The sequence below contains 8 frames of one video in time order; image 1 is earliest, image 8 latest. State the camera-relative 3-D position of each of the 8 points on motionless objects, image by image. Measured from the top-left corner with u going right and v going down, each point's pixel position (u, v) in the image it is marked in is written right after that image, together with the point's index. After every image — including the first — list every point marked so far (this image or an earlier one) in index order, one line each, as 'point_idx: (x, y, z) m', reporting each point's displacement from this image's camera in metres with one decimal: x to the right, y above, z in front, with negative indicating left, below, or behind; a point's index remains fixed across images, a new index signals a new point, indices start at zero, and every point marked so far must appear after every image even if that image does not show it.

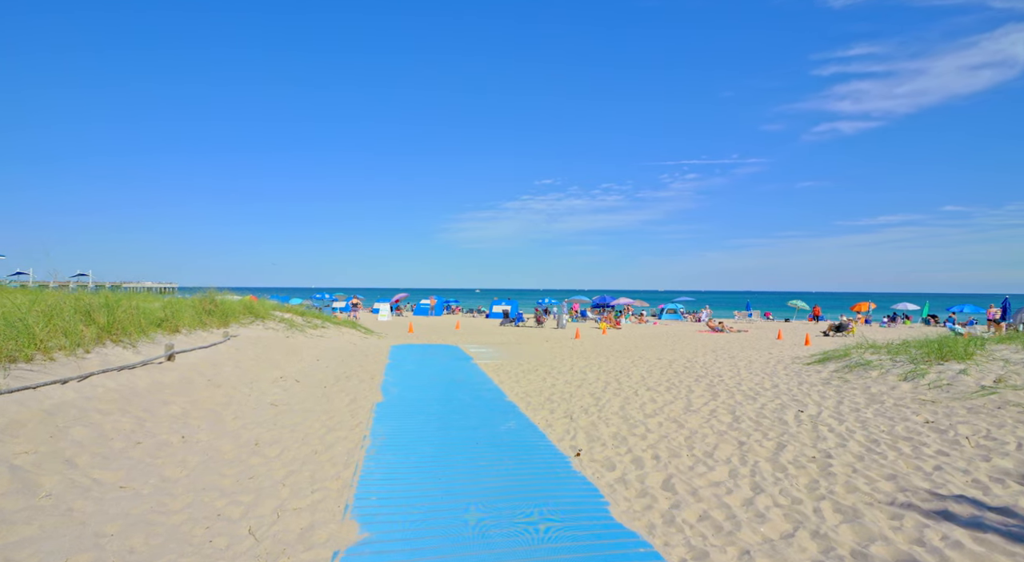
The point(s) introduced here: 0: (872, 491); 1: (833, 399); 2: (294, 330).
0: (+2.8, -1.6, +4.5) m
1: (+4.8, -1.8, +8.6) m
2: (-6.2, -1.4, +16.4) m
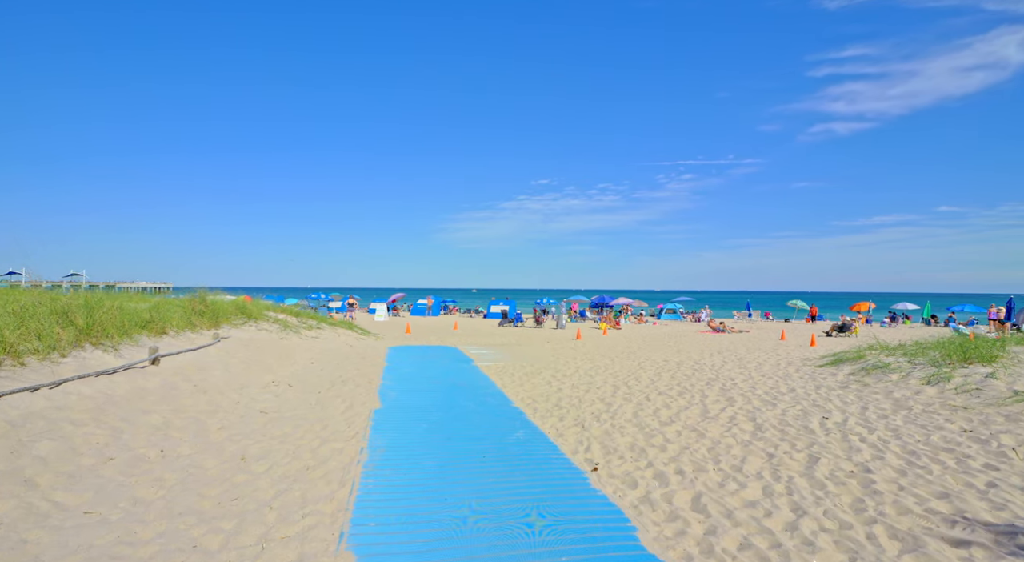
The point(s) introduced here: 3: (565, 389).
0: (+2.9, -1.6, +4.1) m
1: (+4.9, -1.7, +8.2) m
2: (-6.2, -1.4, +15.9) m
3: (+0.9, -1.8, +9.3) m
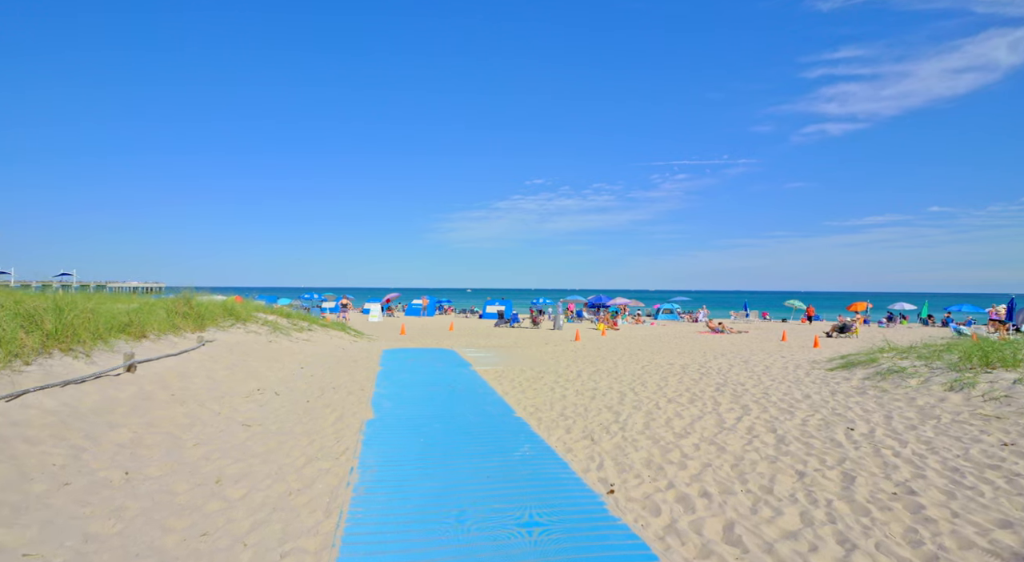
0: (+3.0, -1.7, +3.6) m
1: (+4.9, -1.8, +7.7) m
2: (-6.2, -1.4, +15.3) m
3: (+0.9, -1.8, +8.8) m
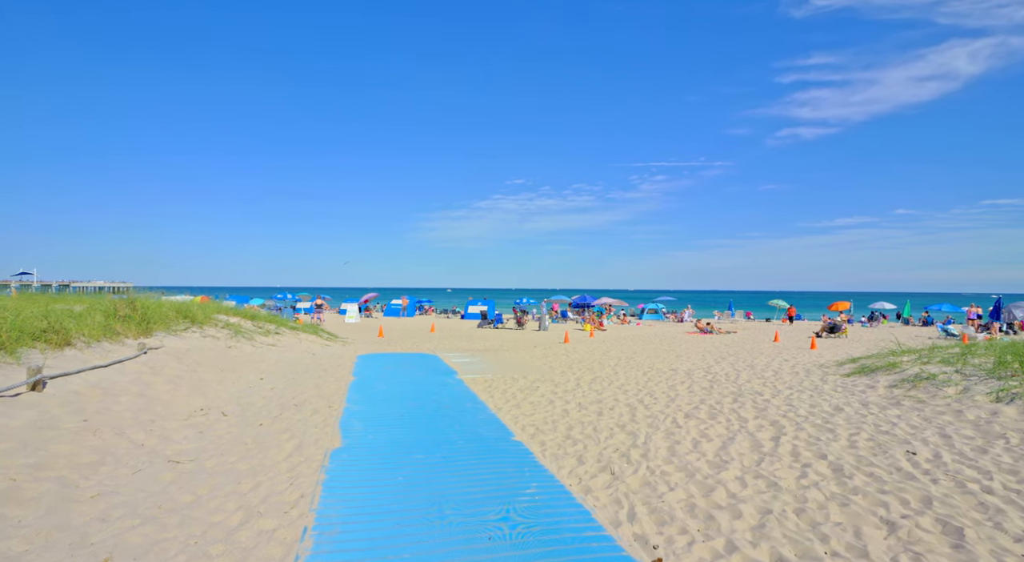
0: (+3.1, -1.6, +2.5) m
1: (+4.9, -1.7, +6.7) m
2: (-6.5, -1.4, +13.9) m
3: (+0.8, -1.8, +7.7) m
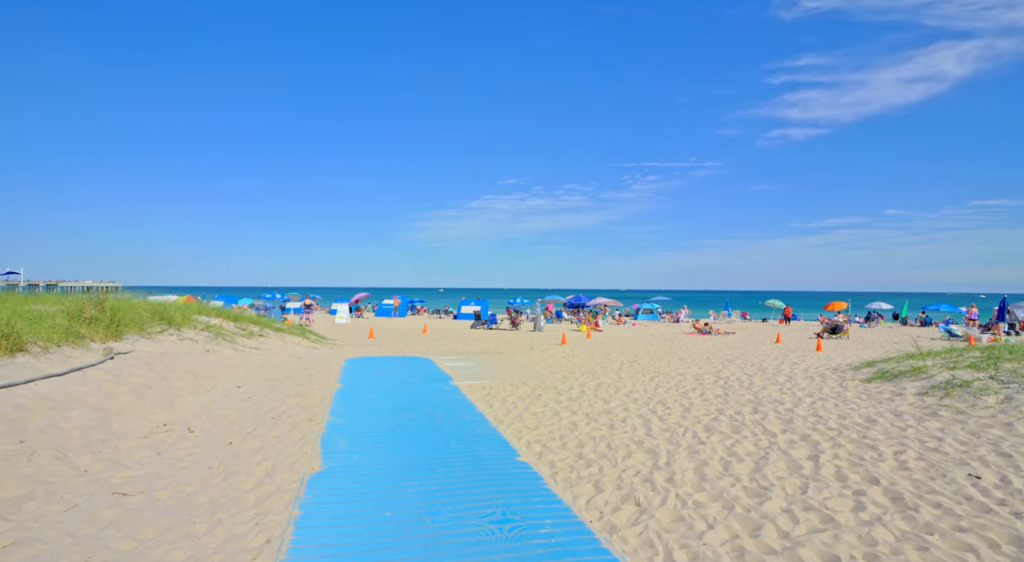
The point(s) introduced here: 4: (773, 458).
0: (+3.2, -1.6, +1.8) m
1: (+4.9, -1.7, +6.0) m
2: (-6.6, -1.4, +13.0) m
3: (+0.8, -1.7, +6.9) m
4: (+2.5, -1.7, +5.6) m
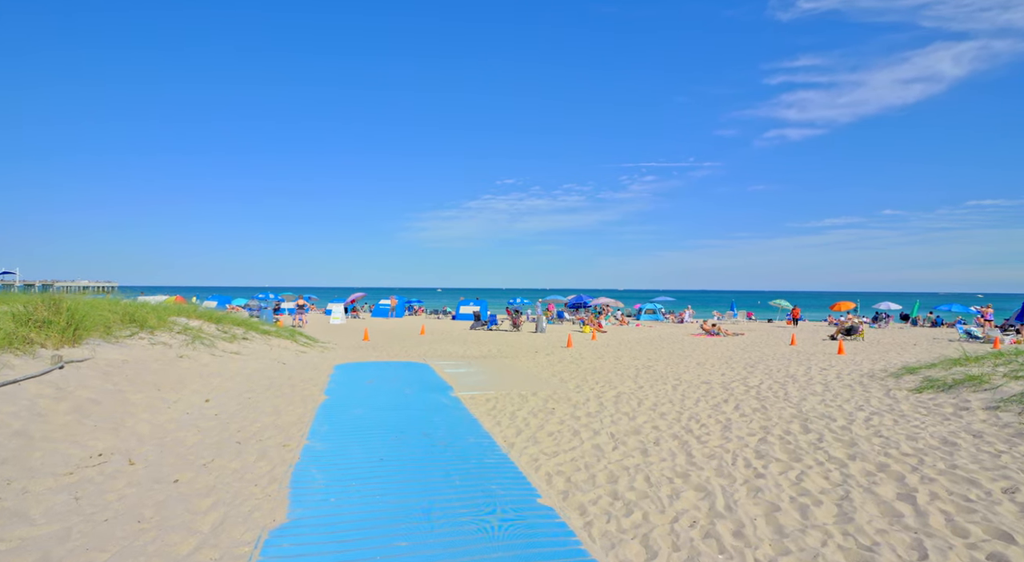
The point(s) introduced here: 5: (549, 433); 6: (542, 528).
0: (+3.3, -1.6, +0.6) m
1: (+5.0, -1.7, +4.9) m
2: (-6.4, -1.3, +11.9) m
3: (+1.0, -1.7, +5.8) m
4: (+2.7, -1.7, +4.5) m
5: (+0.4, -1.7, +6.6) m
6: (+0.2, -1.6, +3.9) m
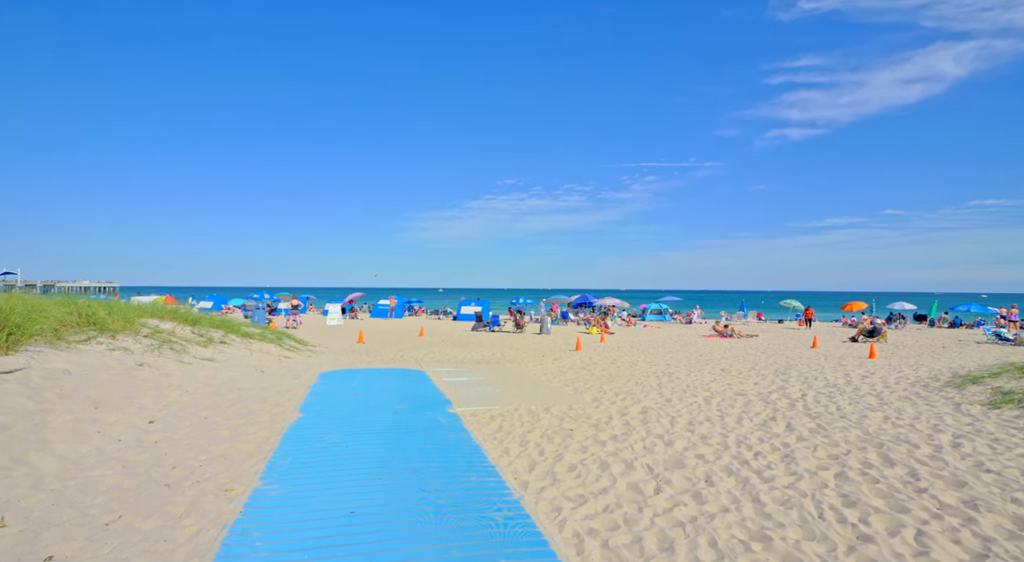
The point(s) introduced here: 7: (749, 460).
0: (+3.4, -1.5, -0.7) m
1: (+5.2, -1.6, +3.5) m
2: (-6.3, -1.3, +10.5) m
3: (+1.1, -1.7, +4.4) m
4: (+2.8, -1.6, +3.1) m
5: (+0.5, -1.7, +5.2) m
6: (+0.3, -1.6, +2.6) m
7: (+2.3, -1.7, +5.6) m
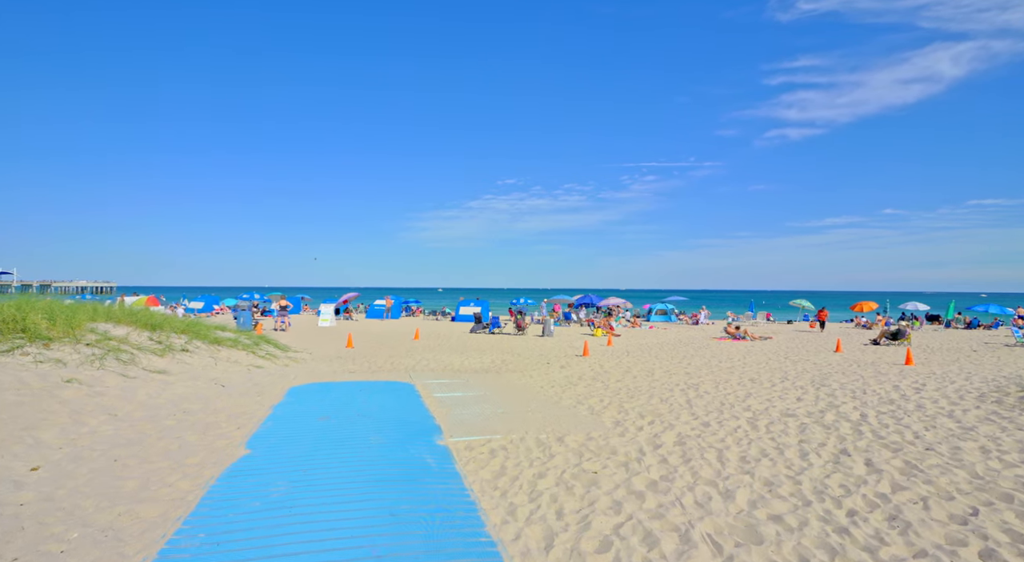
0: (+3.5, -1.5, -2.3) m
1: (+5.2, -1.6, +2.0) m
2: (-6.3, -1.3, +9.0) m
3: (+1.1, -1.6, +2.9) m
4: (+2.8, -1.6, +1.6) m
5: (+0.6, -1.7, +3.7) m
6: (+0.3, -1.6, +1.0) m
7: (+2.4, -1.7, +4.0) m
